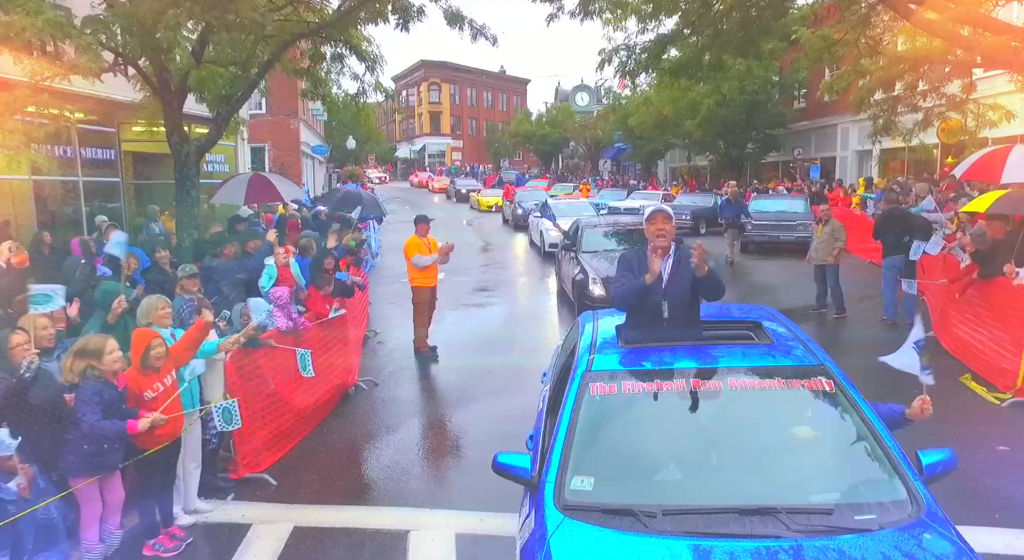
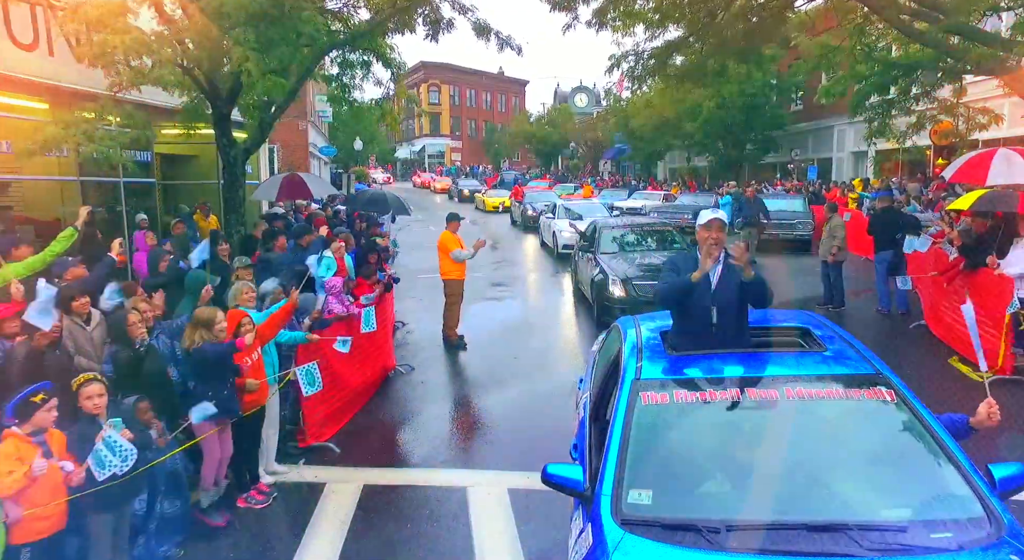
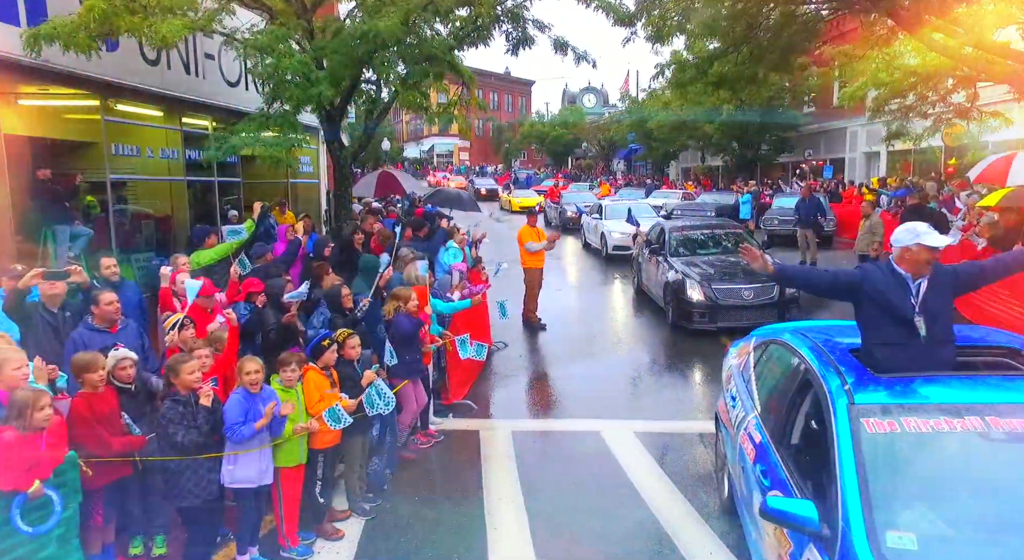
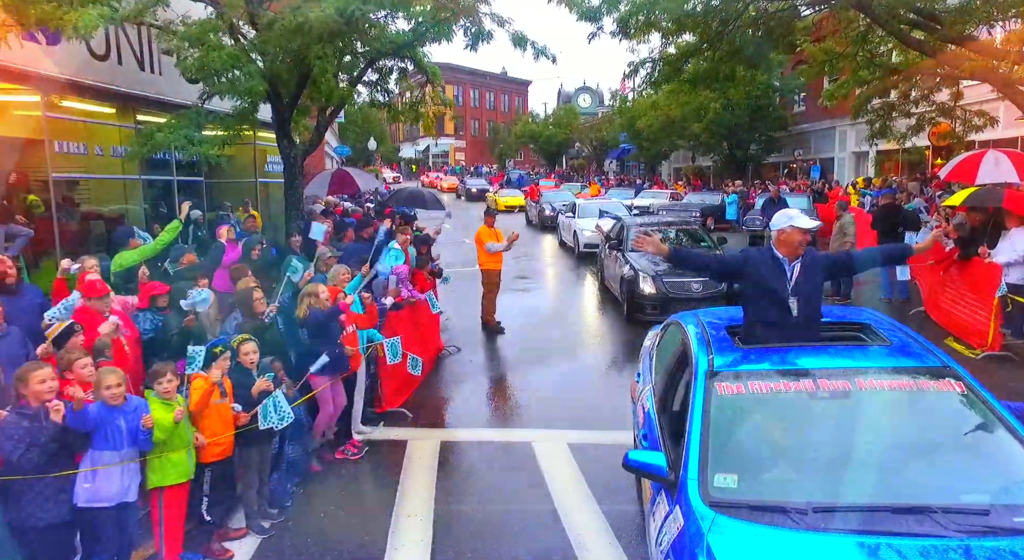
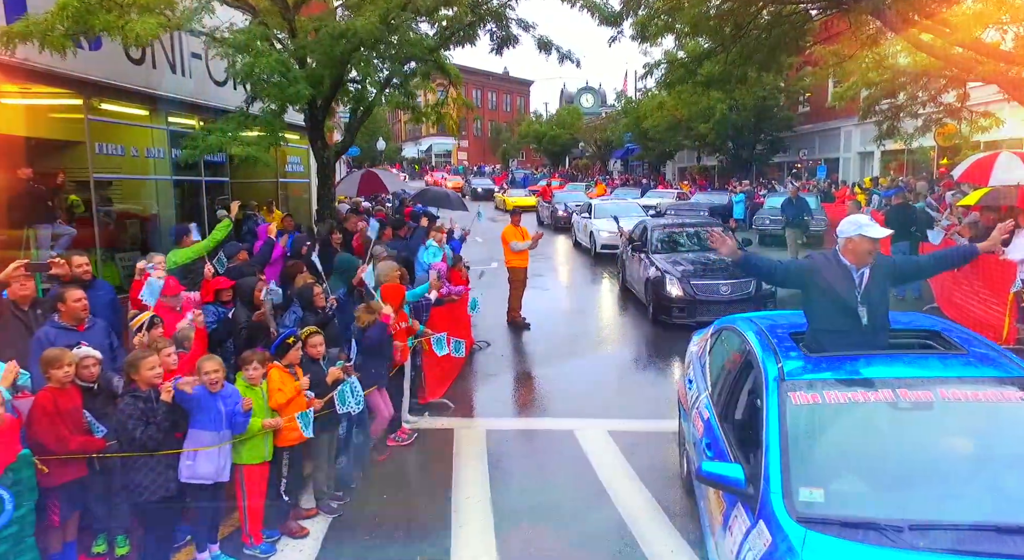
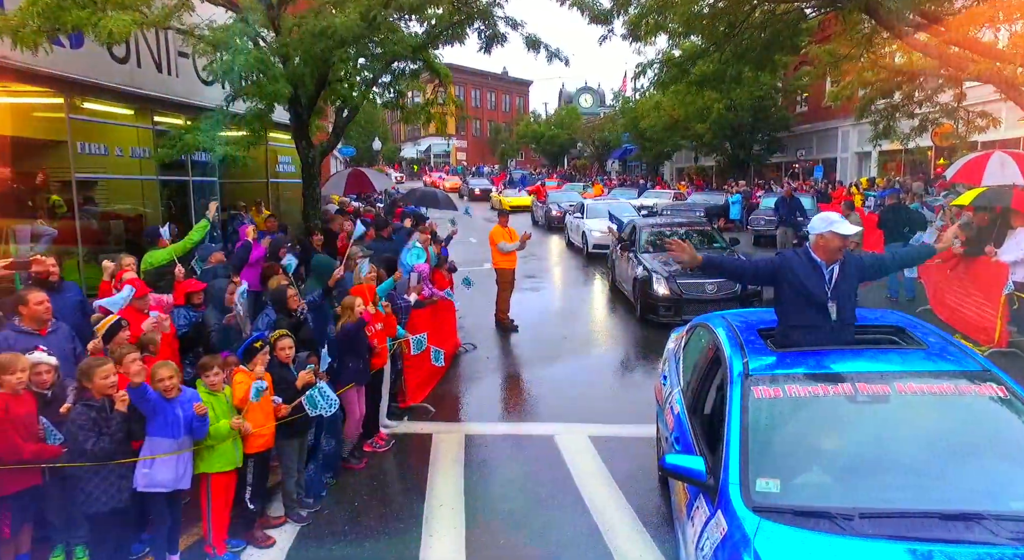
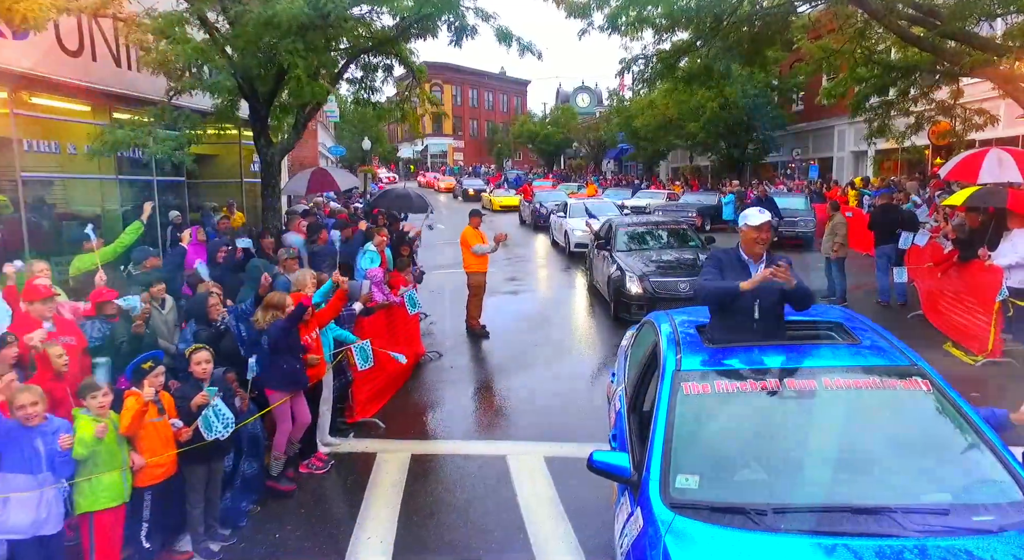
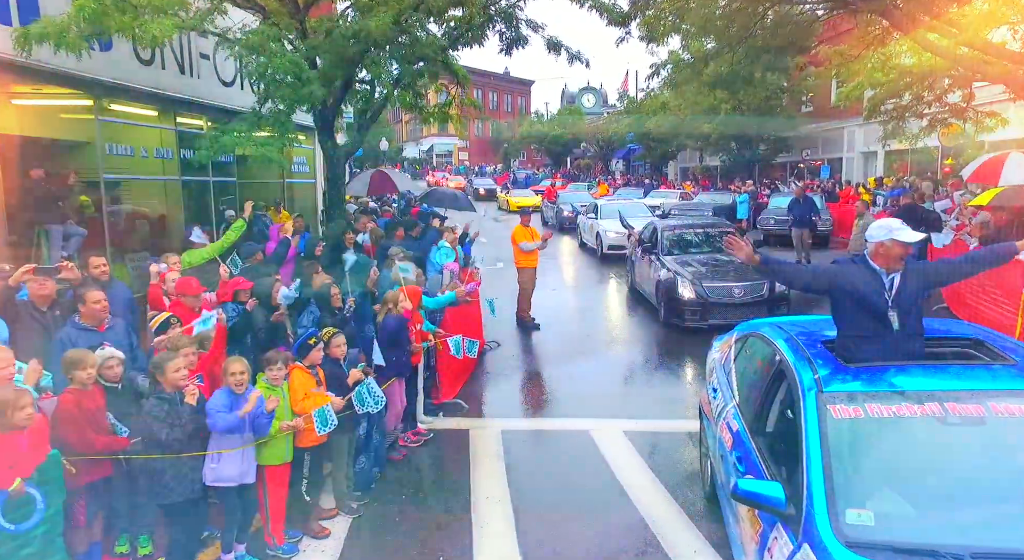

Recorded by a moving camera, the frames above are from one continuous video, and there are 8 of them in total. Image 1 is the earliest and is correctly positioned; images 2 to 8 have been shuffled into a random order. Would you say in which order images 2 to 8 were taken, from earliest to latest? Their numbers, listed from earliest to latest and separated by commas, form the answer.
2, 7, 4, 6, 5, 8, 3
